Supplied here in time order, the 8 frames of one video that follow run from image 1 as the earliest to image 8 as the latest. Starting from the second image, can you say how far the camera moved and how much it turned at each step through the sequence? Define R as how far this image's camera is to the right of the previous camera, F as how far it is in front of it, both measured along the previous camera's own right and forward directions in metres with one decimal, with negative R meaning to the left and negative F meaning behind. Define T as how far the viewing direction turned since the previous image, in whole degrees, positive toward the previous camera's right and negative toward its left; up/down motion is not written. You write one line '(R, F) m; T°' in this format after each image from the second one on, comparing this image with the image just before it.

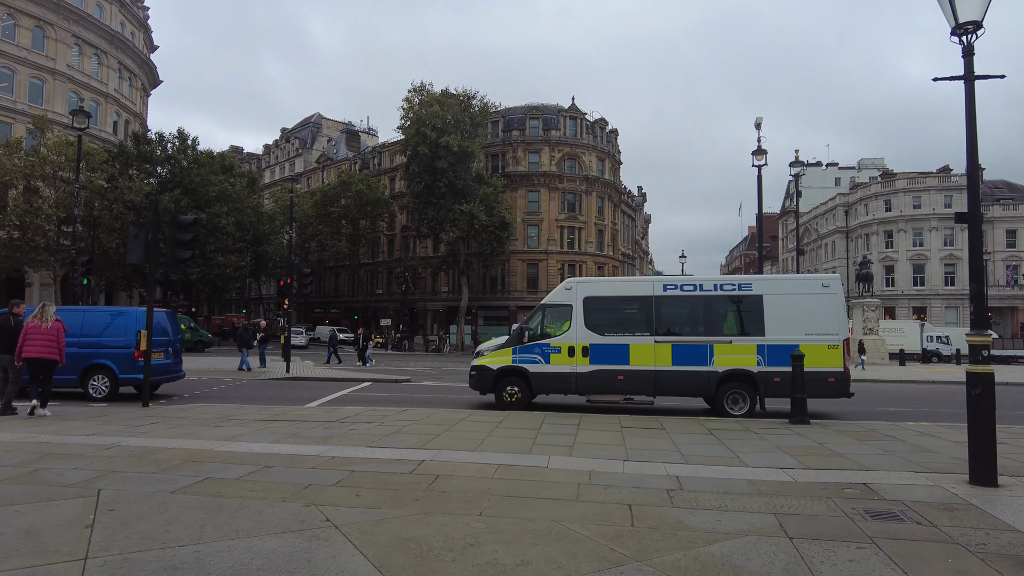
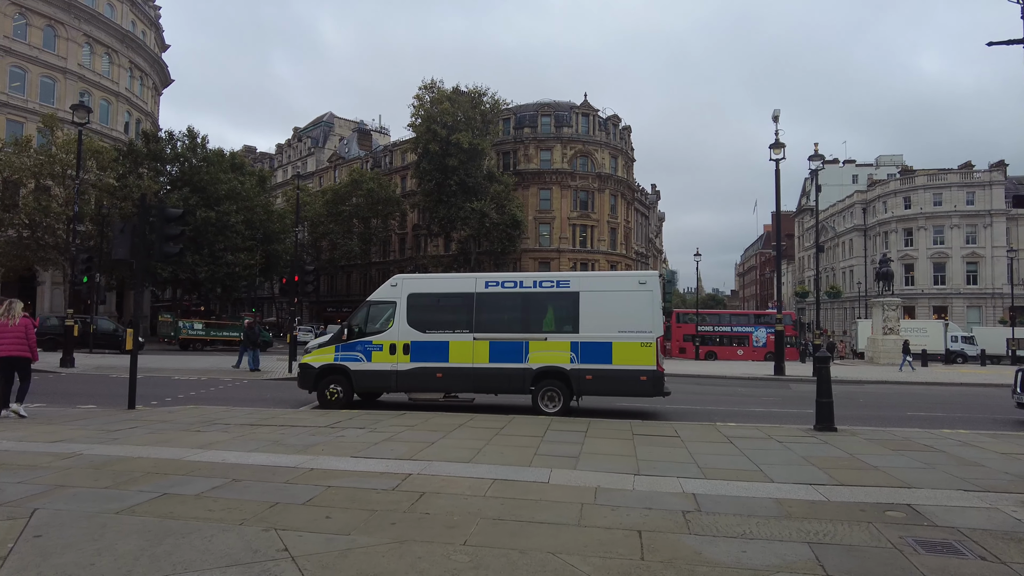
(+0.1, +0.6) m; -1°
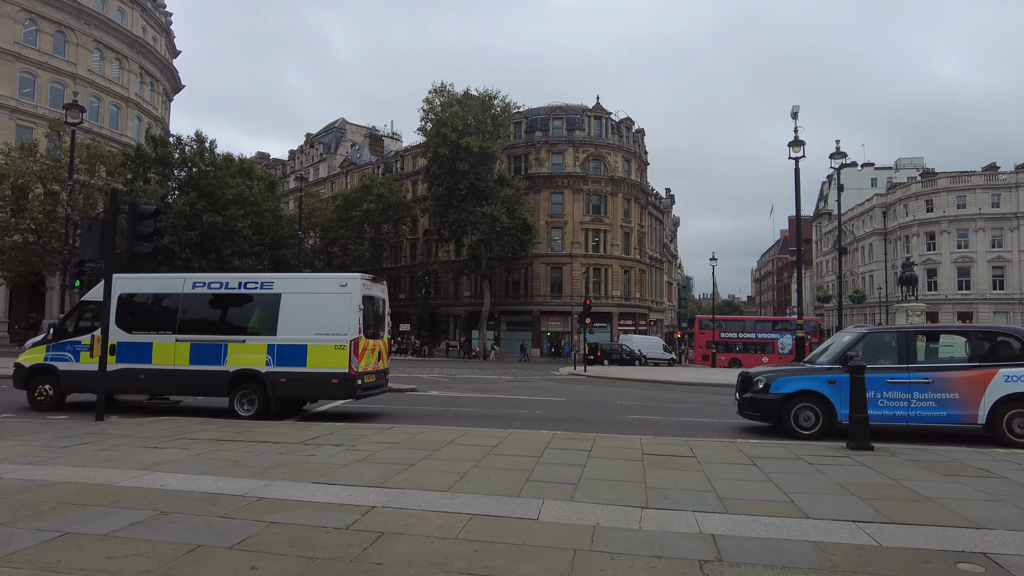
(+0.2, +0.9) m; -1°
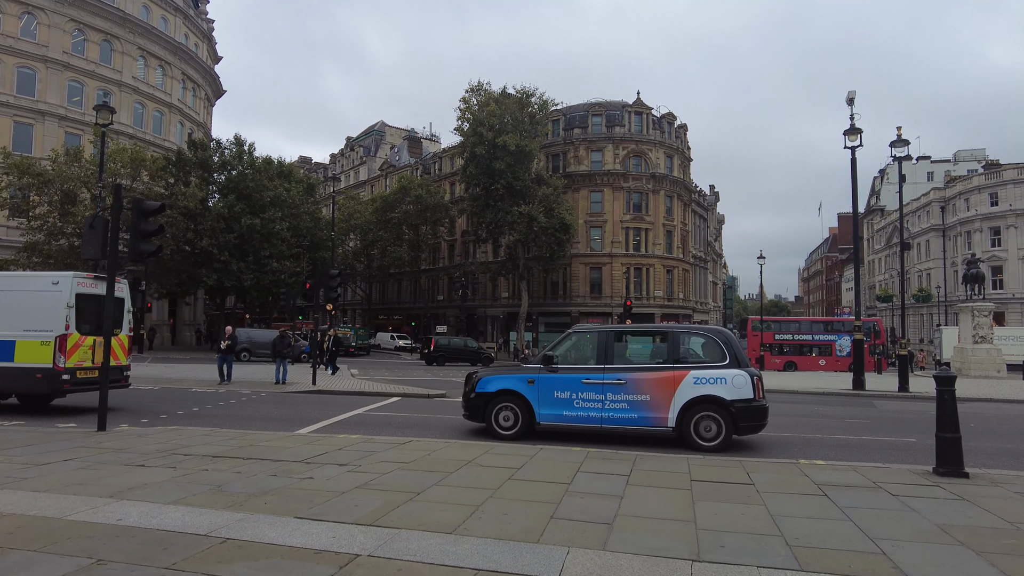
(+0.2, +1.0) m; -4°
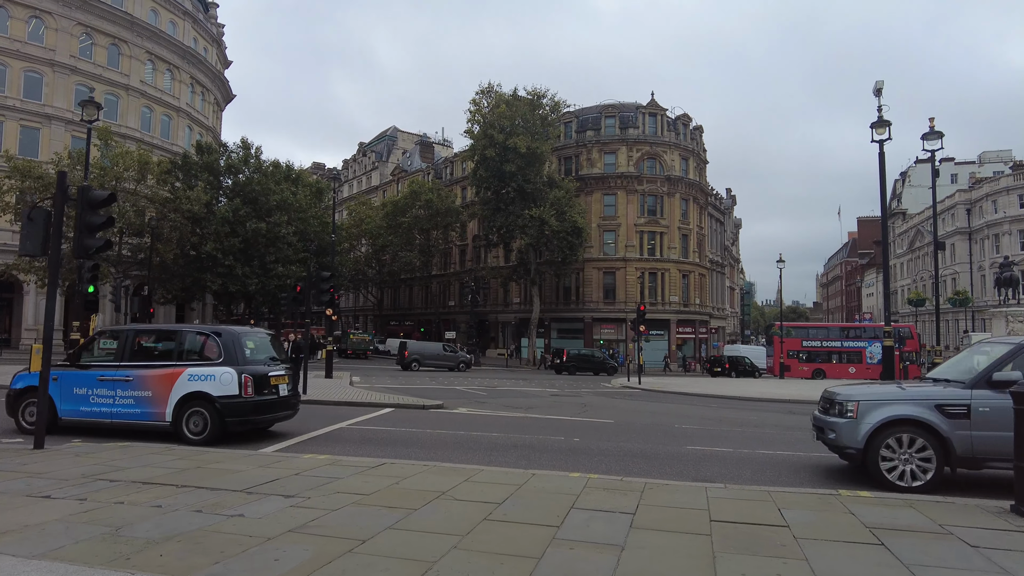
(+0.3, +1.2) m; -1°
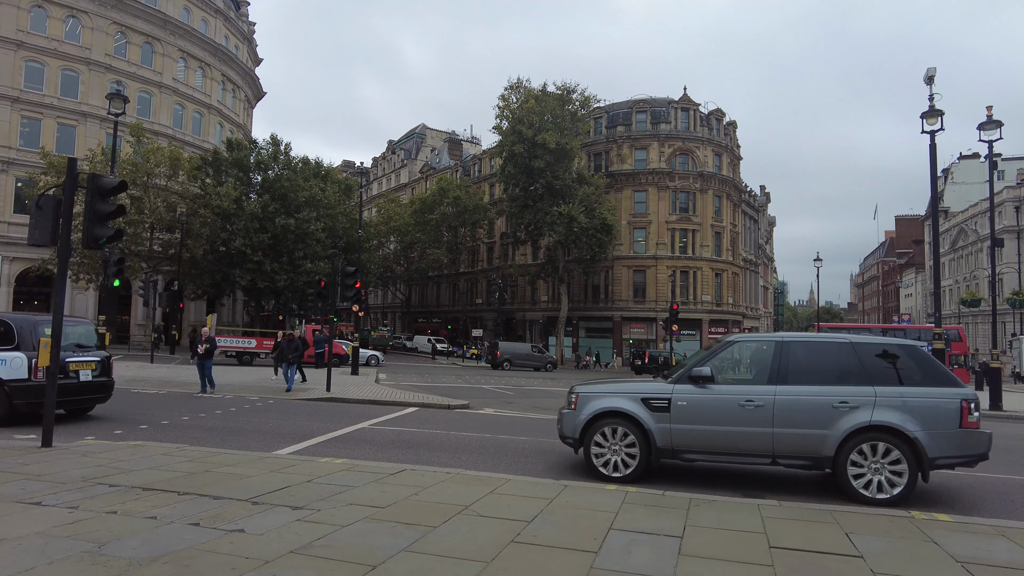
(0.0, +0.6) m; -2°
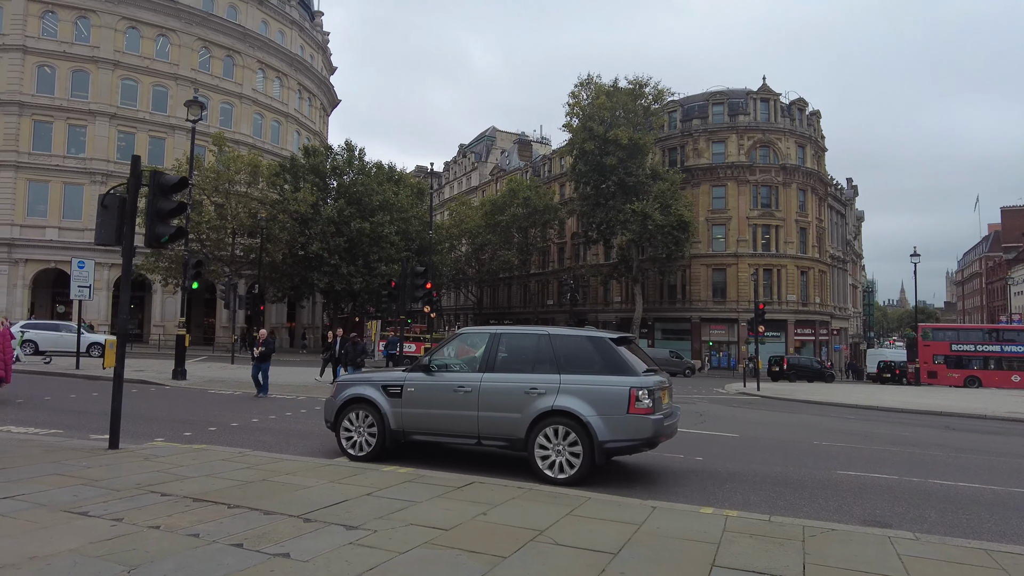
(-0.1, +0.7) m; -6°
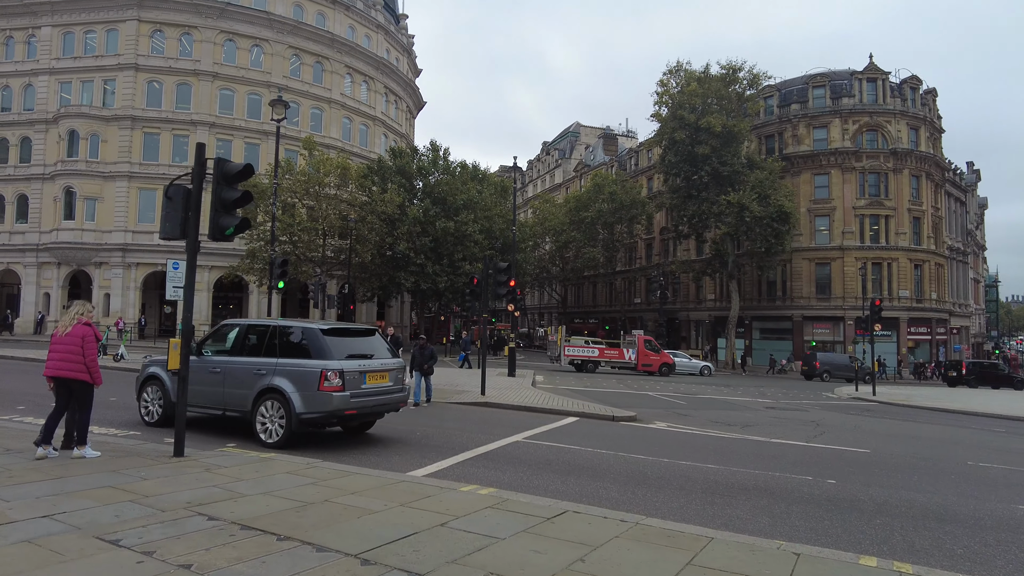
(-0.1, +1.0) m; -7°
